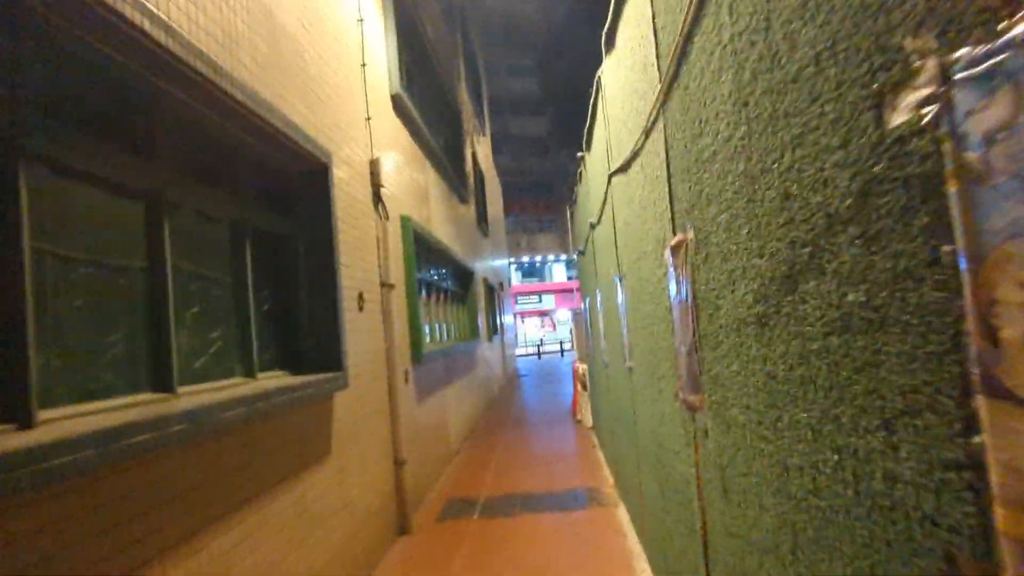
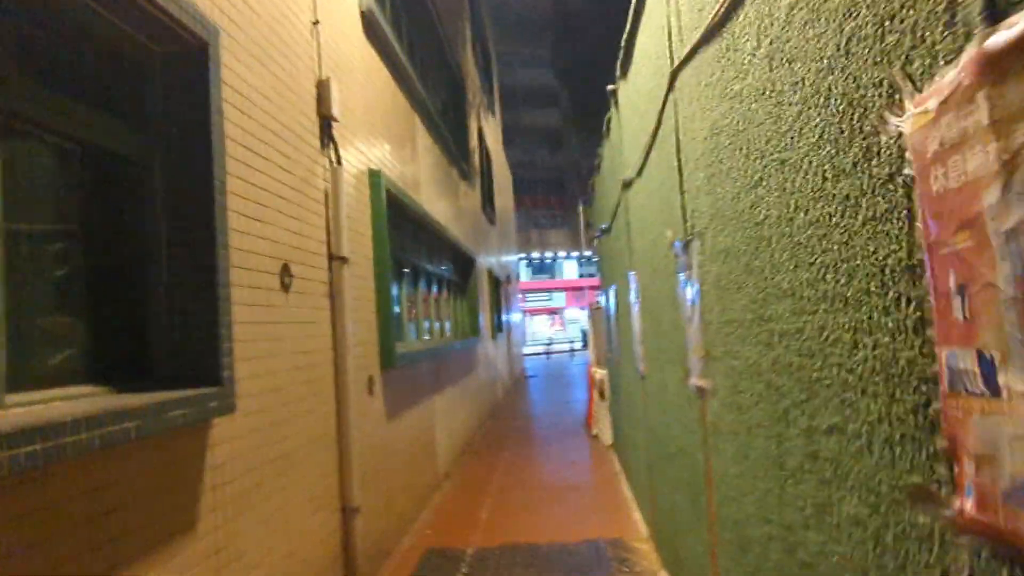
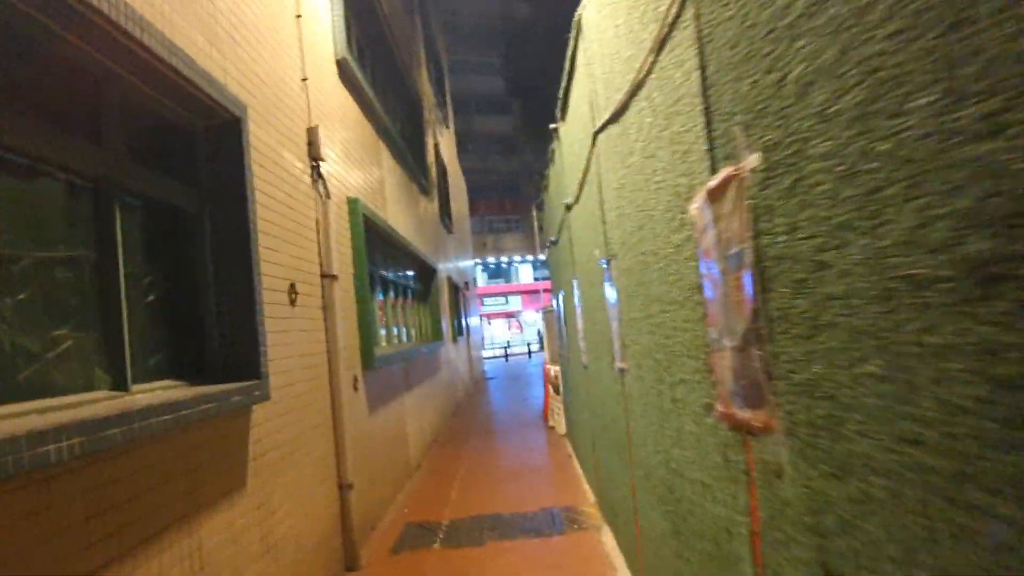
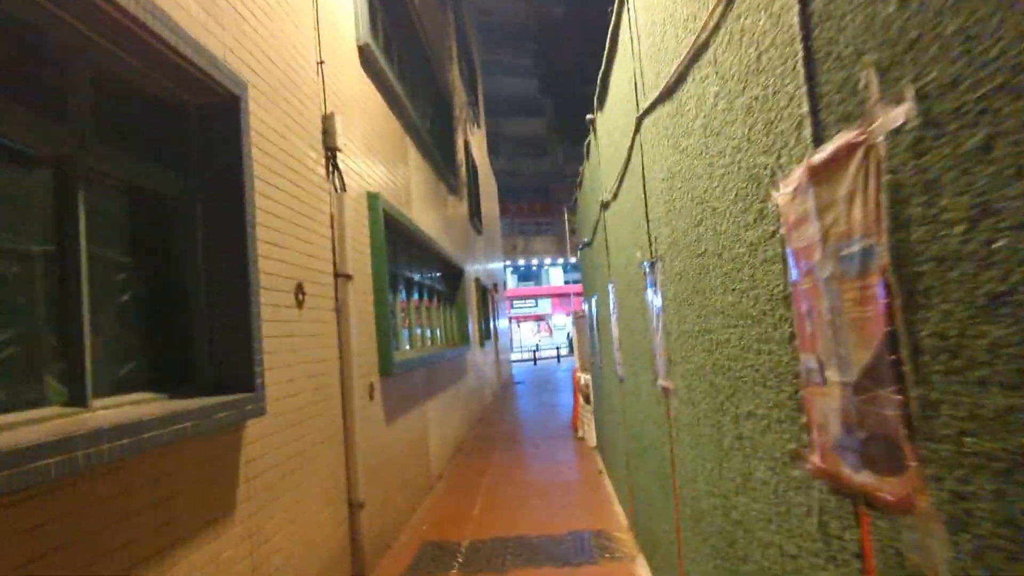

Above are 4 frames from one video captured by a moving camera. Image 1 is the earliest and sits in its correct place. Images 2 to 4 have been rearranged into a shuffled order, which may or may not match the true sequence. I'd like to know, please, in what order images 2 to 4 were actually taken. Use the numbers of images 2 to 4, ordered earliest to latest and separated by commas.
3, 4, 2
